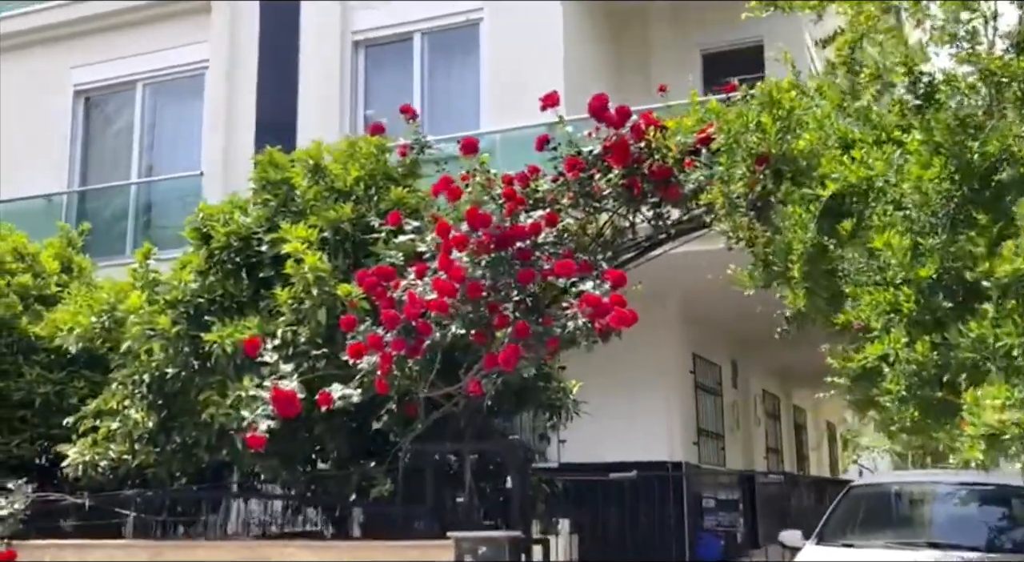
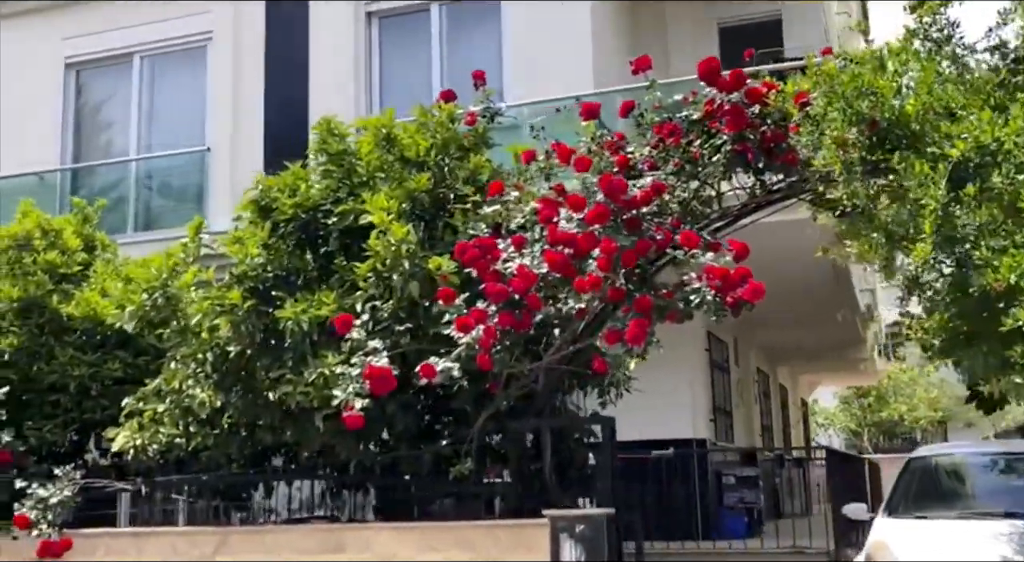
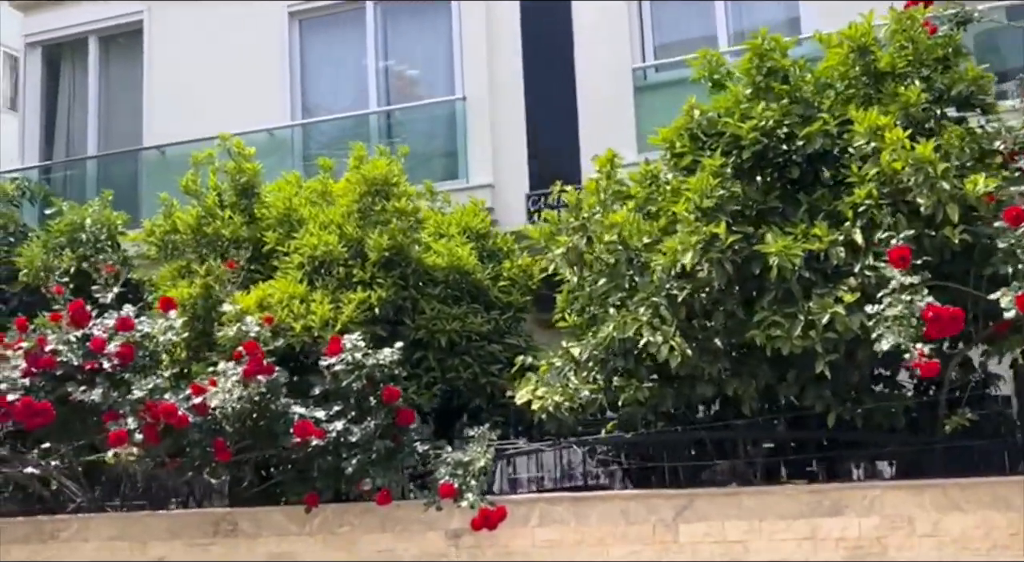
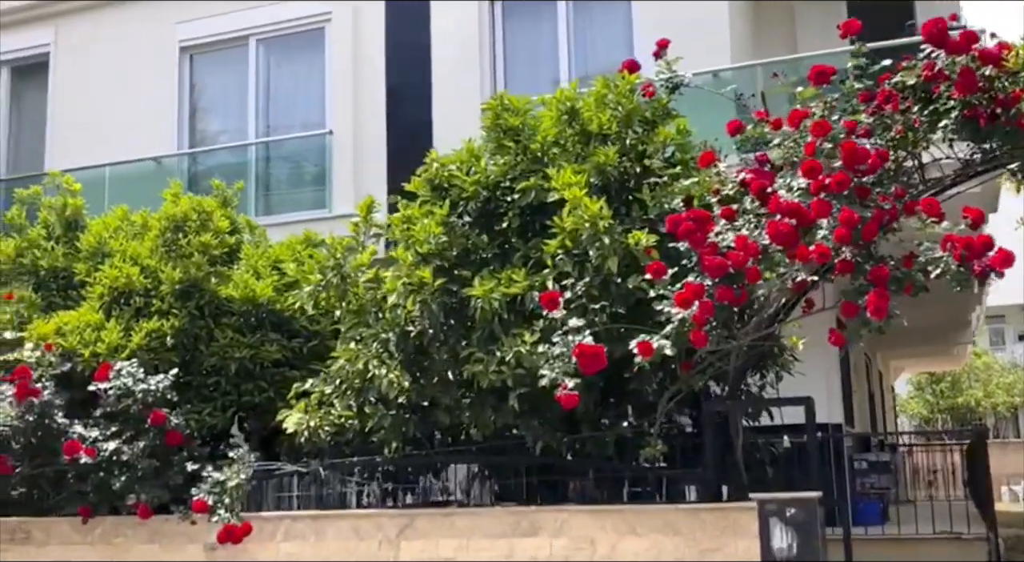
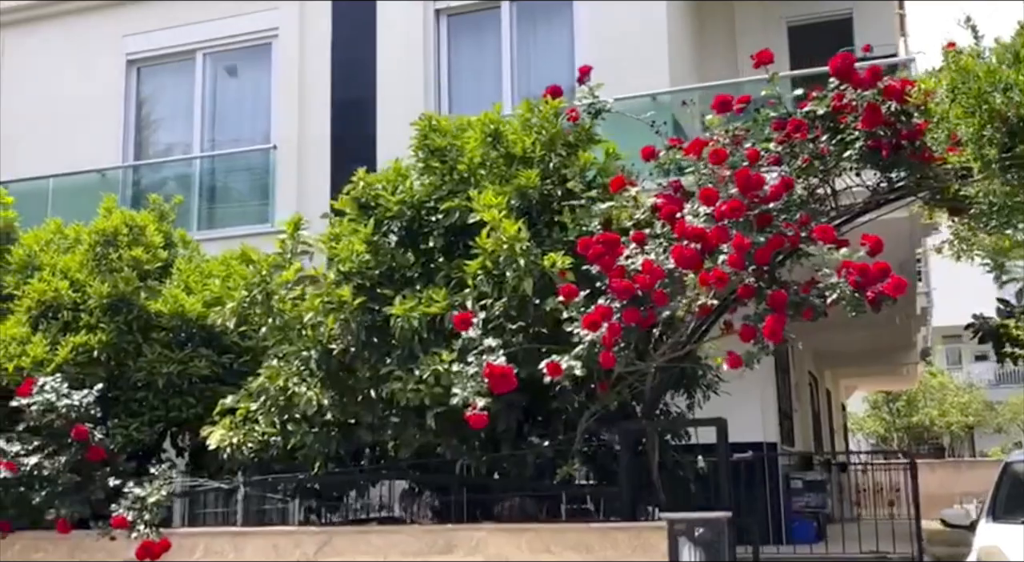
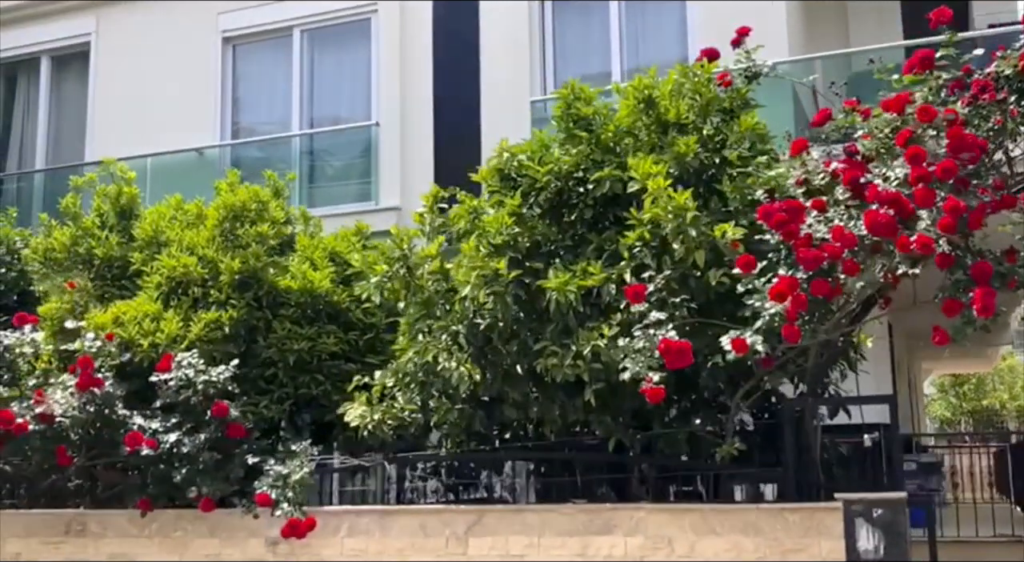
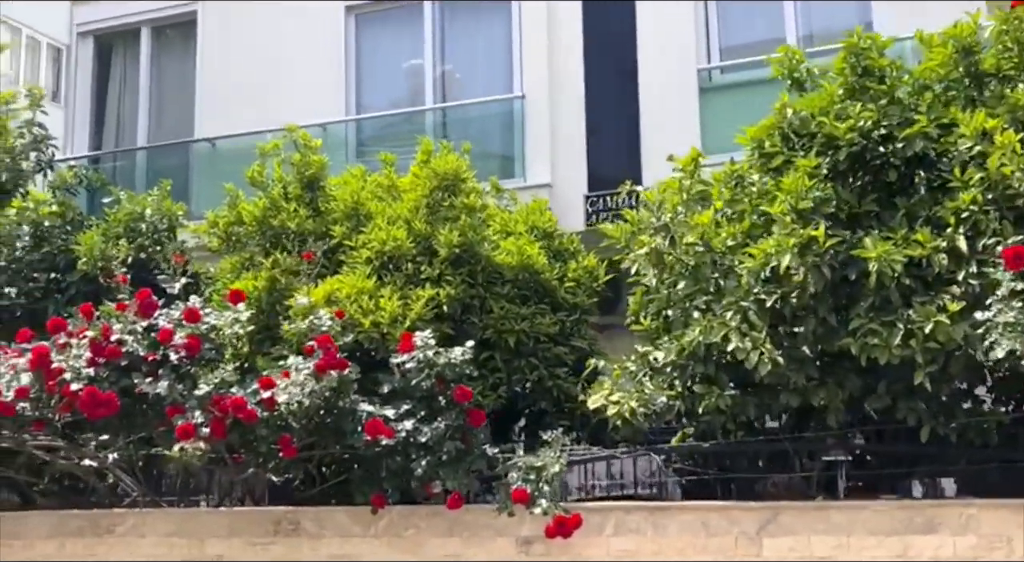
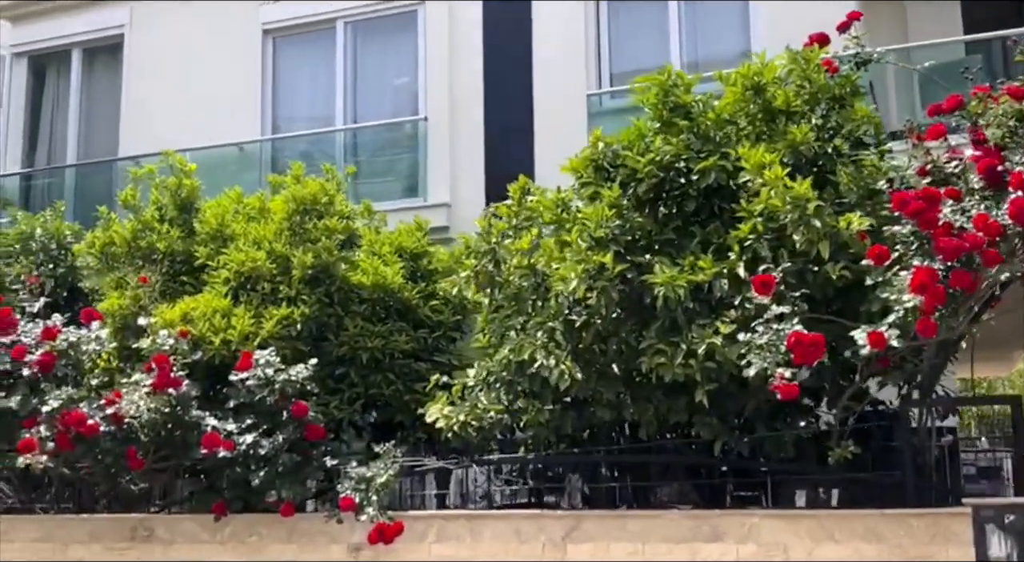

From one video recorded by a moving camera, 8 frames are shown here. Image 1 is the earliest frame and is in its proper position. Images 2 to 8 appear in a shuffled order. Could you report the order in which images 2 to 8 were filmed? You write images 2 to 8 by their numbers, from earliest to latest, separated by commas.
2, 5, 4, 6, 8, 3, 7
